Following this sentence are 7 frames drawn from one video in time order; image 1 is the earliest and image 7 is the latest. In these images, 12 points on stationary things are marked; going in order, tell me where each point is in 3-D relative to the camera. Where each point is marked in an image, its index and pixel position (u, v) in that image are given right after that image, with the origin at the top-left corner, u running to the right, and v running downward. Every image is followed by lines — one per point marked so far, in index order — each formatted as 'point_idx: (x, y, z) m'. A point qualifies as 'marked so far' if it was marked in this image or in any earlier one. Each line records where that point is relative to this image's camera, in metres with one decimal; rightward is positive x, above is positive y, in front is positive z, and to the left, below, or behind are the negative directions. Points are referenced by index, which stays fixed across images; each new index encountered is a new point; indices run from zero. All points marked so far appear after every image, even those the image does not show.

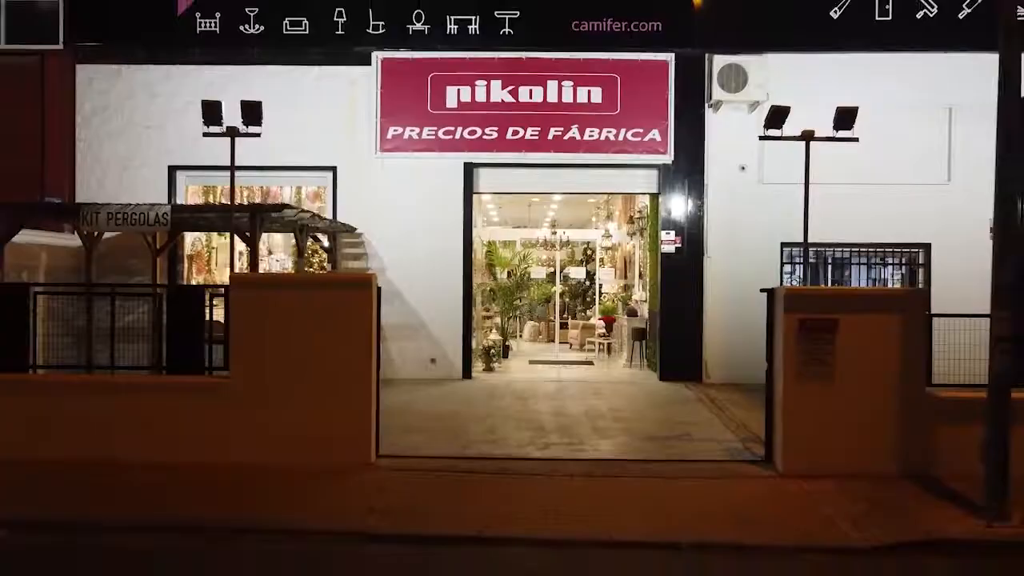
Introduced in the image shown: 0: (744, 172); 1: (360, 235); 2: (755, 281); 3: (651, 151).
0: (+2.8, +1.4, +9.8) m
1: (-1.9, +0.6, +9.9) m
2: (+2.9, +0.1, +9.8) m
3: (+1.7, +1.7, +9.8) m
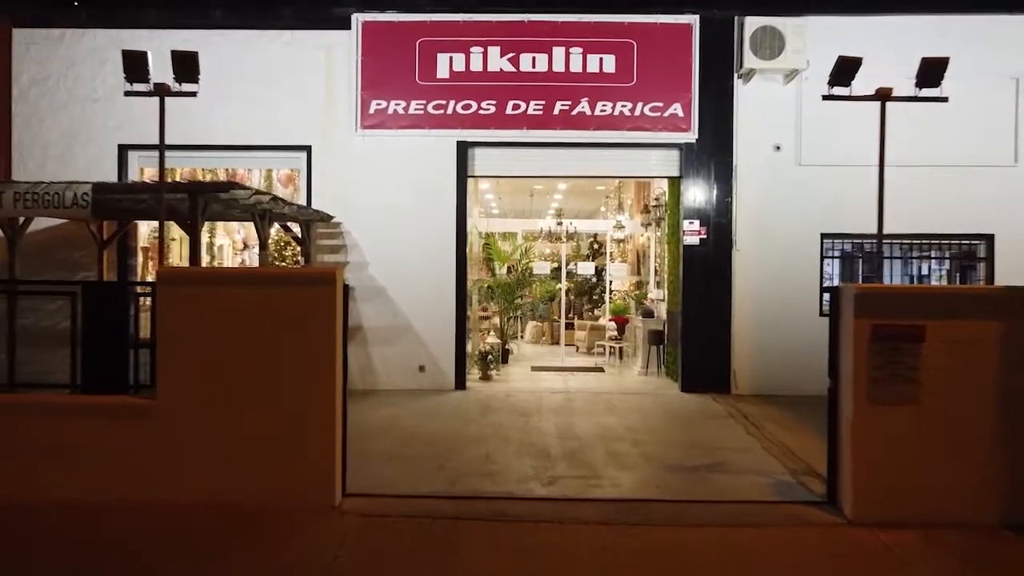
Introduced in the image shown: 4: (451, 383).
0: (+2.8, +1.4, +8.5) m
1: (-1.9, +0.7, +8.6) m
2: (+2.9, +0.1, +8.5) m
3: (+1.7, +1.7, +8.5) m
4: (-0.7, -1.0, +8.6) m
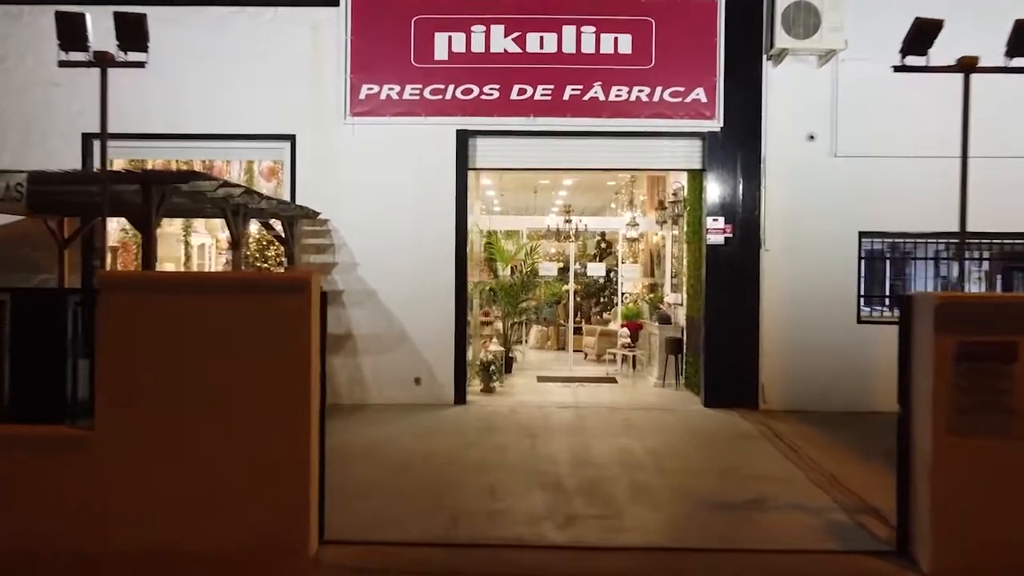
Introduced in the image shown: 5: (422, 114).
0: (+2.9, +1.4, +7.7) m
1: (-1.8, +0.6, +7.8) m
2: (+3.0, +0.1, +7.7) m
3: (+1.7, +1.7, +7.7) m
4: (-0.6, -1.1, +7.8) m
5: (-0.9, +1.7, +7.8) m
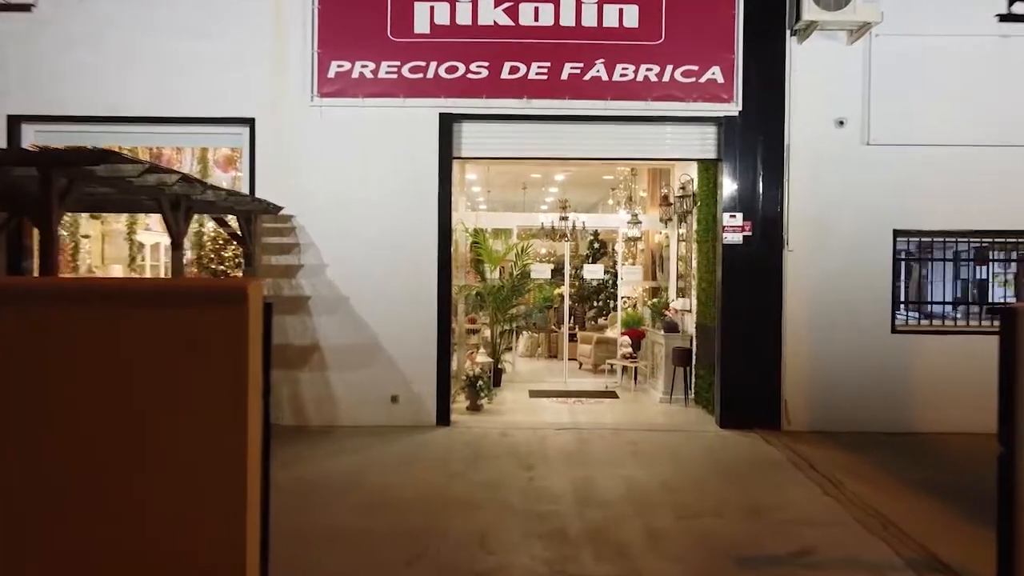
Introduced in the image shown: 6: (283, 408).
0: (+2.8, +1.4, +6.8) m
1: (-1.9, +0.6, +6.8) m
2: (+2.9, 0.0, +6.8) m
3: (+1.7, +1.6, +6.8) m
4: (-0.7, -1.1, +6.9) m
5: (-0.9, +1.6, +6.8) m
6: (-1.9, -1.0, +6.9) m
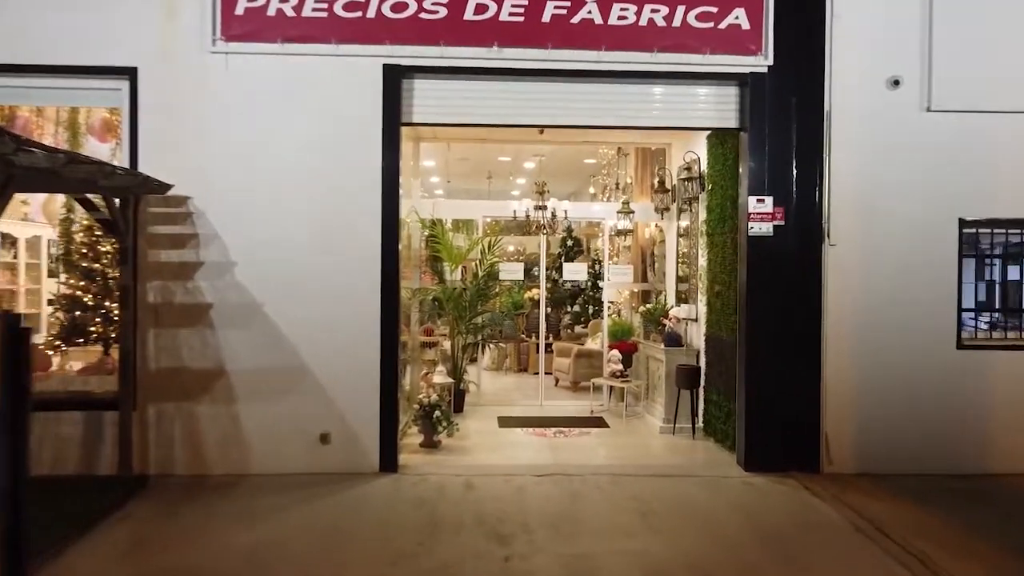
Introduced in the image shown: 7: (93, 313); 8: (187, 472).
0: (+2.6, +1.3, +5.4) m
1: (-2.1, +0.6, +5.2) m
2: (+2.7, 0.0, +5.4) m
3: (+1.4, +1.6, +5.3) m
4: (-0.9, -1.1, +5.3) m
5: (-1.2, +1.6, +5.2) m
6: (-2.2, -1.1, +5.2) m
7: (-2.8, -0.2, +5.4) m
8: (-2.1, -1.2, +5.2) m
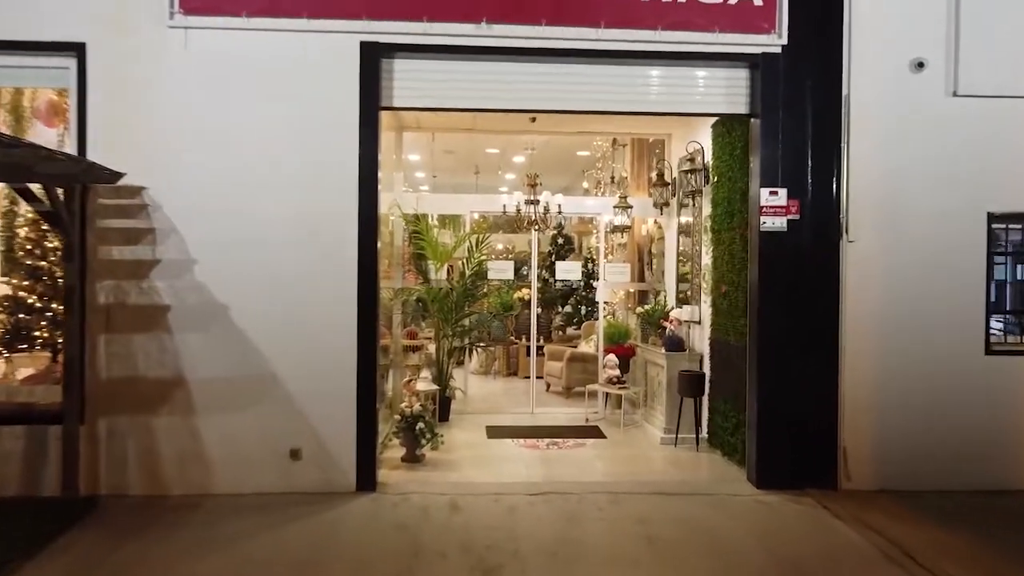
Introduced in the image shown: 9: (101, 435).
0: (+2.5, +1.3, +5.0) m
1: (-2.2, +0.6, +4.7) m
2: (+2.6, 0.0, +5.0) m
3: (+1.4, +1.6, +4.9) m
4: (-1.0, -1.1, +4.8) m
5: (-1.2, +1.6, +4.7) m
6: (-2.2, -1.1, +4.7) m
7: (-2.9, -0.2, +4.9) m
8: (-2.1, -1.2, +4.7) m
9: (-2.4, -0.8, +4.7) m
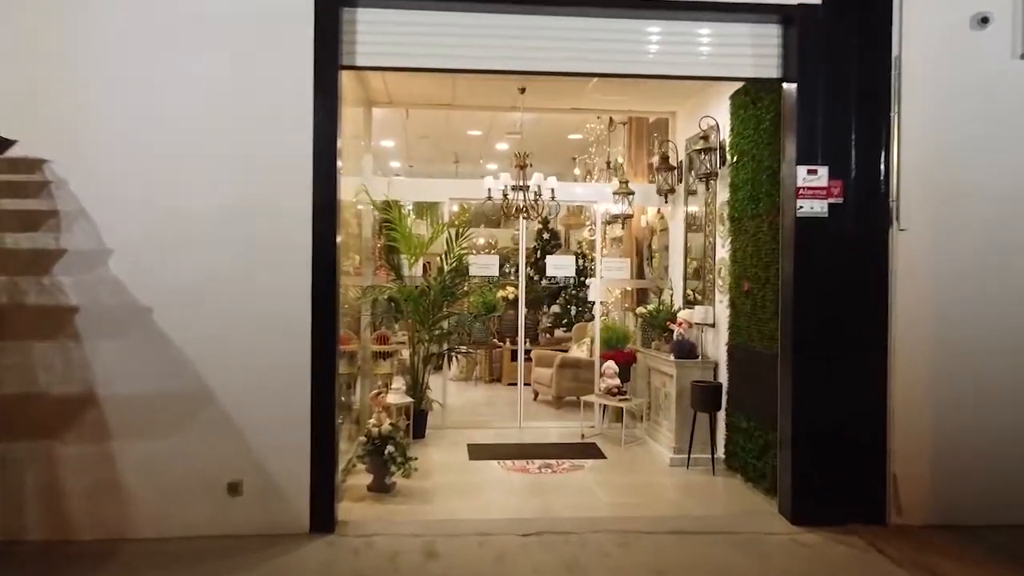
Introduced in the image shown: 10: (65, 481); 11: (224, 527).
0: (+2.4, +1.3, +4.2) m
1: (-2.2, +0.6, +3.8) m
2: (+2.6, 0.0, +4.2) m
3: (+1.3, +1.6, +4.1) m
4: (-1.0, -1.1, +3.9) m
5: (-1.3, +1.6, +3.8) m
6: (-2.3, -1.0, +3.8) m
7: (-2.9, -0.1, +4.0) m
8: (-2.2, -1.2, +3.8) m
9: (-2.4, -0.8, +3.8) m
10: (-2.1, -0.9, +3.8) m
11: (-1.4, -1.1, +3.9) m
